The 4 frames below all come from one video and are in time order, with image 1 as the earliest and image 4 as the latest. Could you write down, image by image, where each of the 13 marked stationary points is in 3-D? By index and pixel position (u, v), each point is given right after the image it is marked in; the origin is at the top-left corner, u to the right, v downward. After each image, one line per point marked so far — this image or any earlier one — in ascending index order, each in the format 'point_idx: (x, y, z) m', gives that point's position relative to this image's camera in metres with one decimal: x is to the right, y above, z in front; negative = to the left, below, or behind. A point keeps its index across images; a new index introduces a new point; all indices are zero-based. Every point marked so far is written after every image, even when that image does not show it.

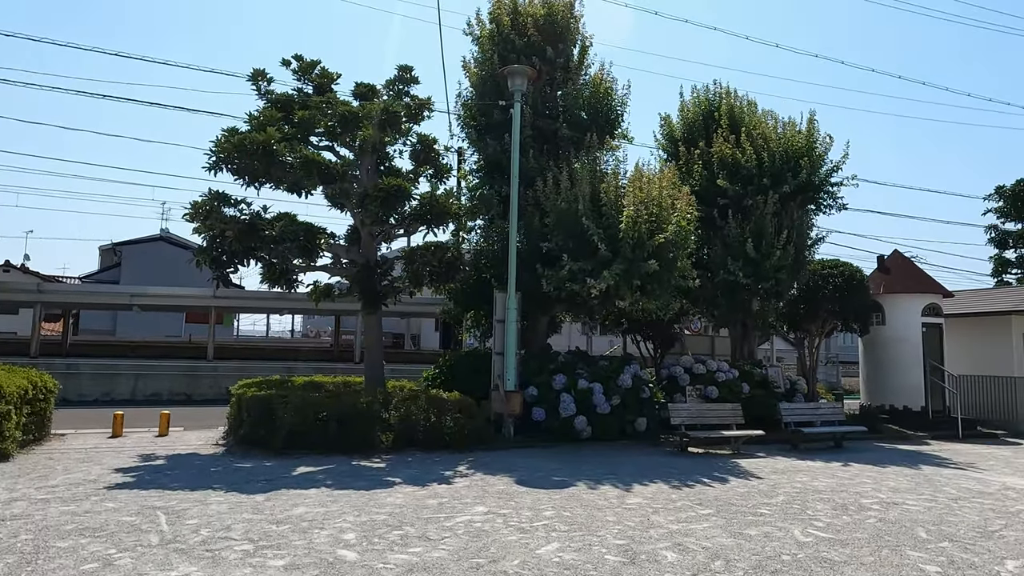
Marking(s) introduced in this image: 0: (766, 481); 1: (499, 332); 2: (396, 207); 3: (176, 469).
0: (+4.3, -3.3, +11.2) m
1: (-0.3, -1.0, +14.9) m
2: (-2.3, +1.7, +13.5) m
3: (-5.5, -3.0, +10.8) m
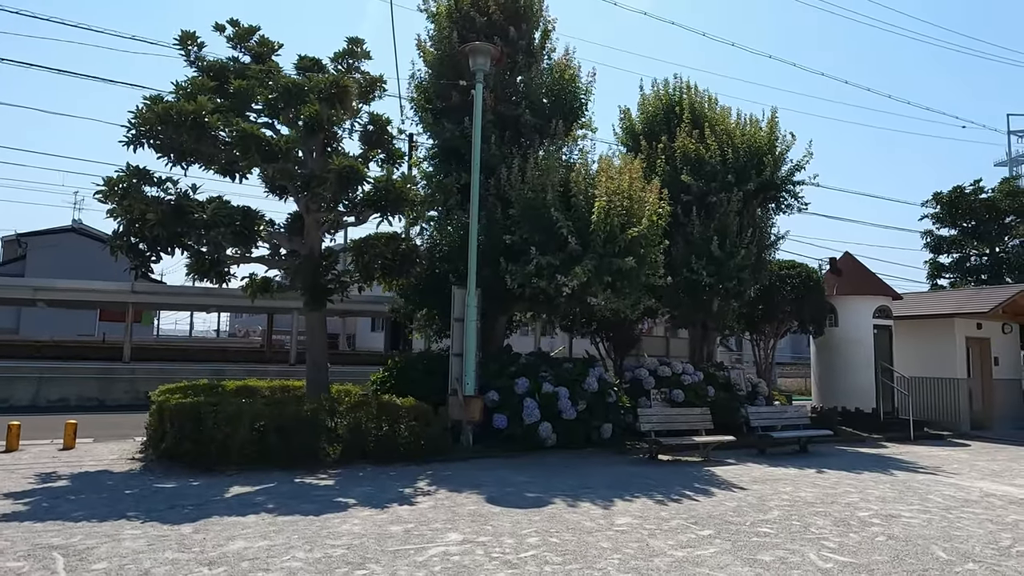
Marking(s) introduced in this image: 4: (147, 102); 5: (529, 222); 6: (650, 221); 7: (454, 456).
0: (+3.8, -3.2, +10.5) m
1: (-1.1, -0.9, +13.7) m
2: (-3.0, +1.8, +12.1) m
3: (-5.9, -2.8, +9.1) m
4: (-6.5, +3.3, +11.8) m
5: (+0.3, +1.3, +13.3) m
6: (+2.8, +1.4, +13.5) m
7: (-1.1, -3.2, +12.5) m
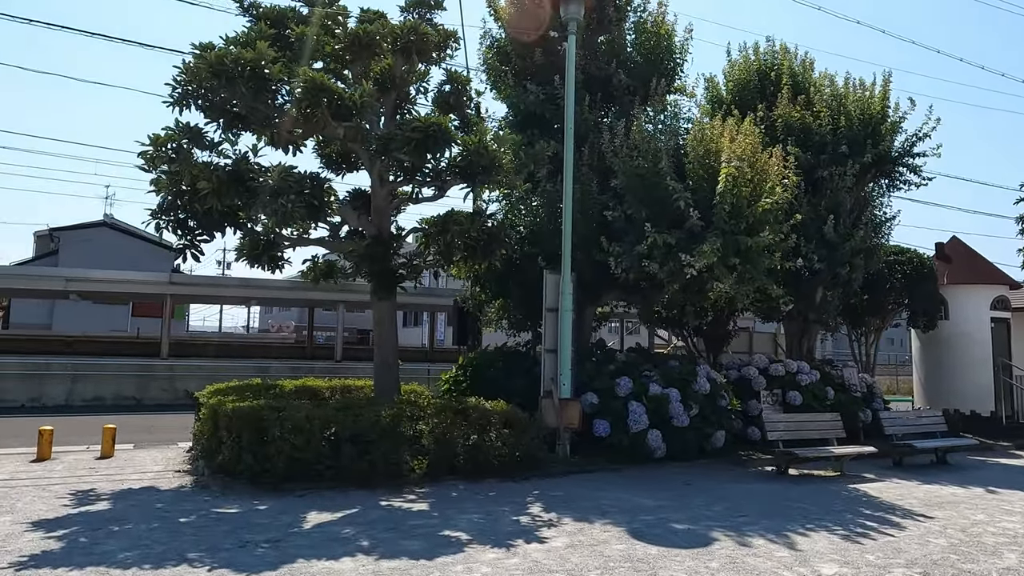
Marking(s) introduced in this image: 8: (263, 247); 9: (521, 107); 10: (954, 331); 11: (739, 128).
0: (+5.5, -3.0, +8.4) m
1: (+0.7, -0.6, +11.7) m
2: (-1.3, +2.0, +10.3) m
3: (-4.3, -2.6, +7.4) m
4: (-4.8, +3.6, +10.0) m
5: (+2.1, +1.6, +11.3) m
6: (+4.6, +1.6, +11.4) m
7: (+0.7, -2.9, +10.6) m
8: (-4.6, +0.8, +12.3) m
9: (+0.2, +3.6, +13.1) m
10: (+12.6, -1.3, +18.9) m
11: (+4.1, +2.9, +11.9) m
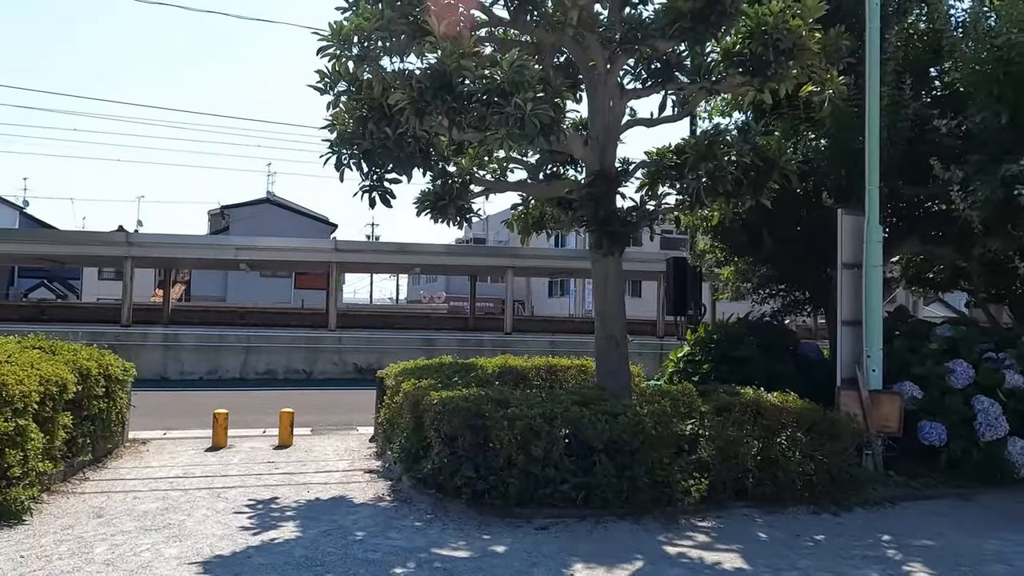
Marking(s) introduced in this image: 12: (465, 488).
0: (+8.3, -2.4, +4.3) m
1: (+4.2, 0.0, +8.4) m
2: (+2.0, +2.6, +7.2) m
3: (-1.5, -2.2, +5.1) m
4: (-1.5, +4.1, +7.5) m
5: (+5.5, +2.3, +7.5) m
6: (+7.9, +2.3, +7.2) m
7: (+4.0, -2.3, +7.4) m
8: (-0.9, +1.4, +9.9) m
9: (+3.9, +4.3, +9.6) m
10: (+17.4, -0.1, +13.0) m
11: (+7.5, +3.6, +7.7) m
12: (-0.4, -1.9, +6.5) m
